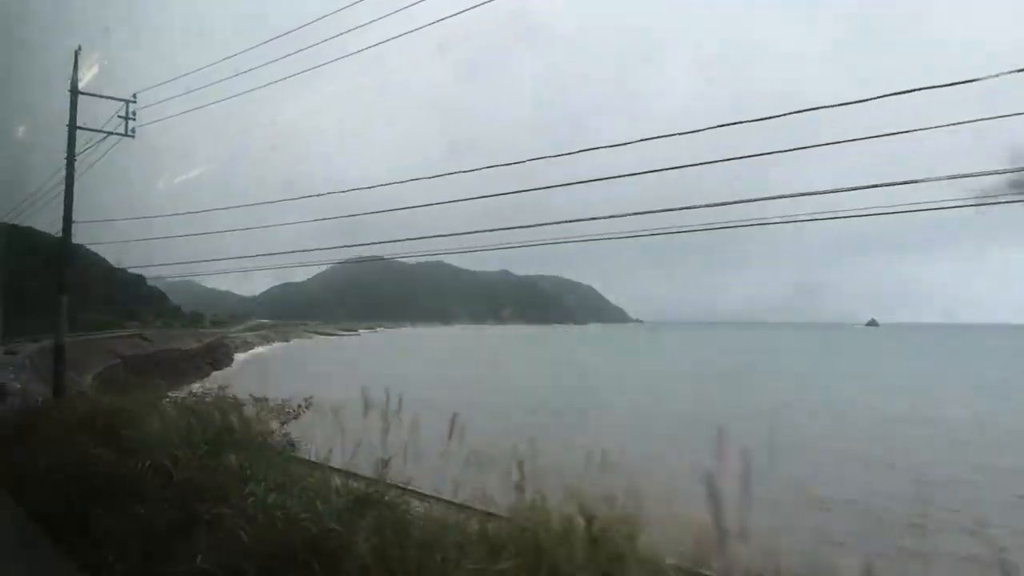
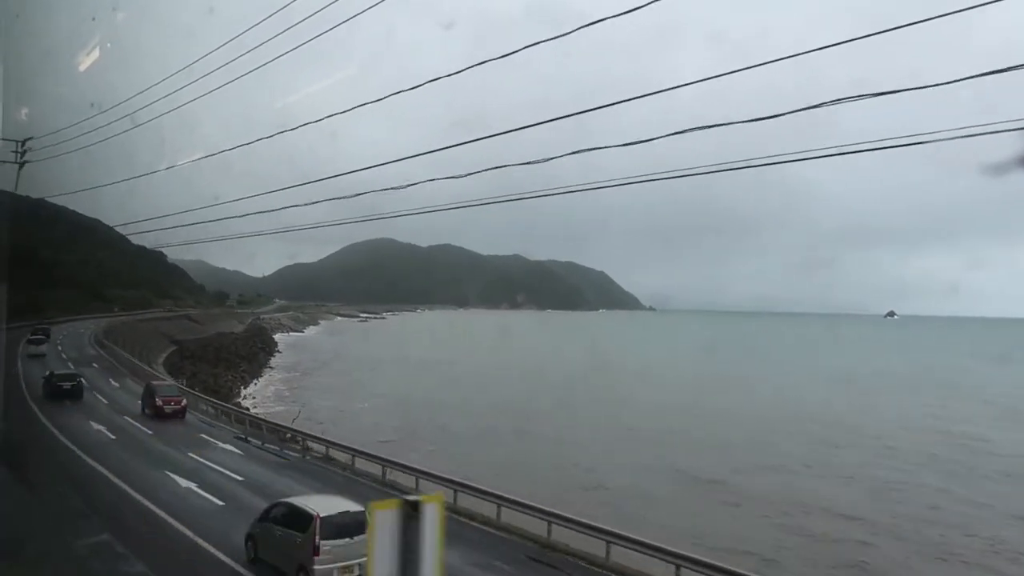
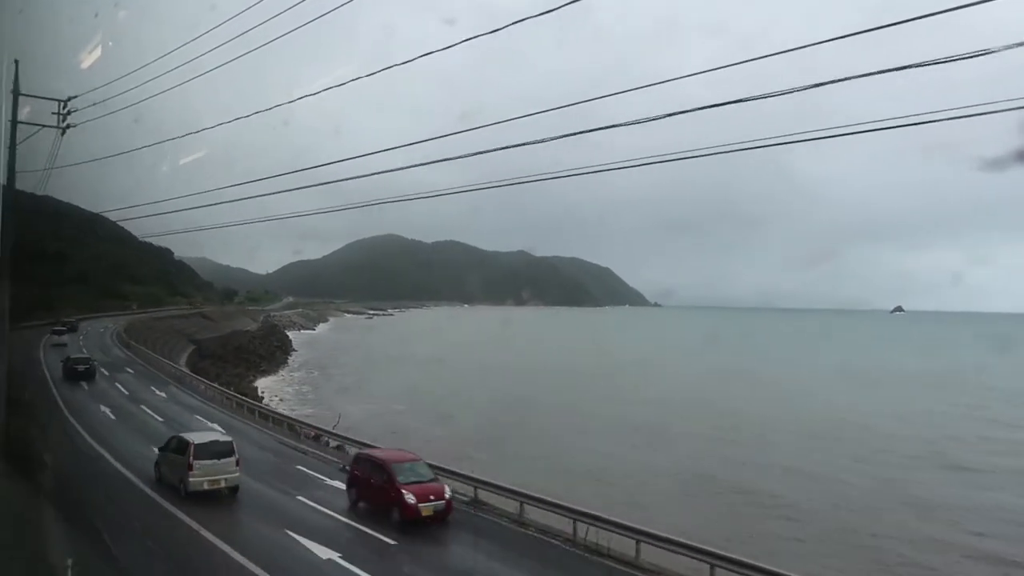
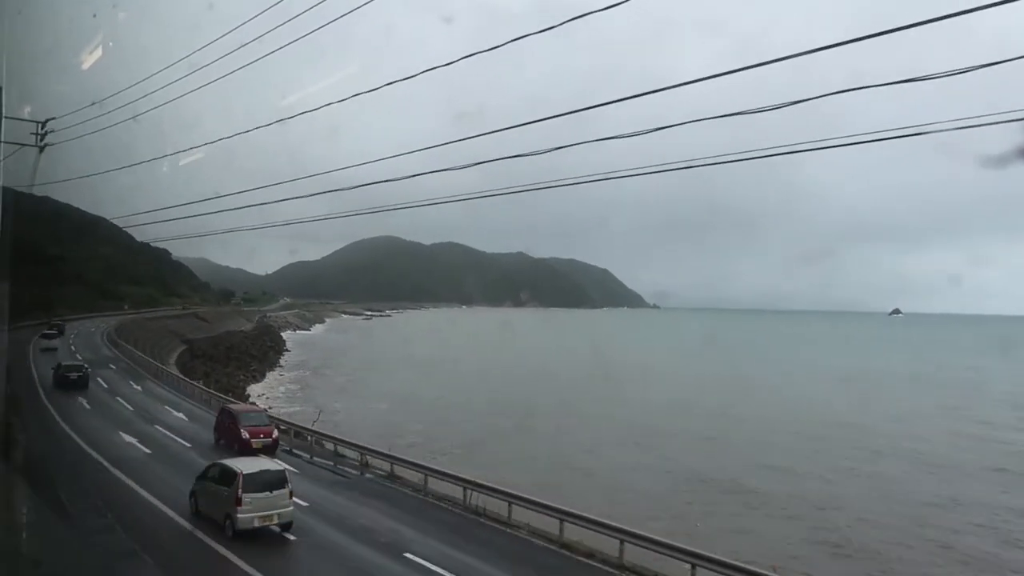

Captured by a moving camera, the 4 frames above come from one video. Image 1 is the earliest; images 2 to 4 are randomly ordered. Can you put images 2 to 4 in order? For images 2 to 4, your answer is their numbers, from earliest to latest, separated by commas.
2, 4, 3
